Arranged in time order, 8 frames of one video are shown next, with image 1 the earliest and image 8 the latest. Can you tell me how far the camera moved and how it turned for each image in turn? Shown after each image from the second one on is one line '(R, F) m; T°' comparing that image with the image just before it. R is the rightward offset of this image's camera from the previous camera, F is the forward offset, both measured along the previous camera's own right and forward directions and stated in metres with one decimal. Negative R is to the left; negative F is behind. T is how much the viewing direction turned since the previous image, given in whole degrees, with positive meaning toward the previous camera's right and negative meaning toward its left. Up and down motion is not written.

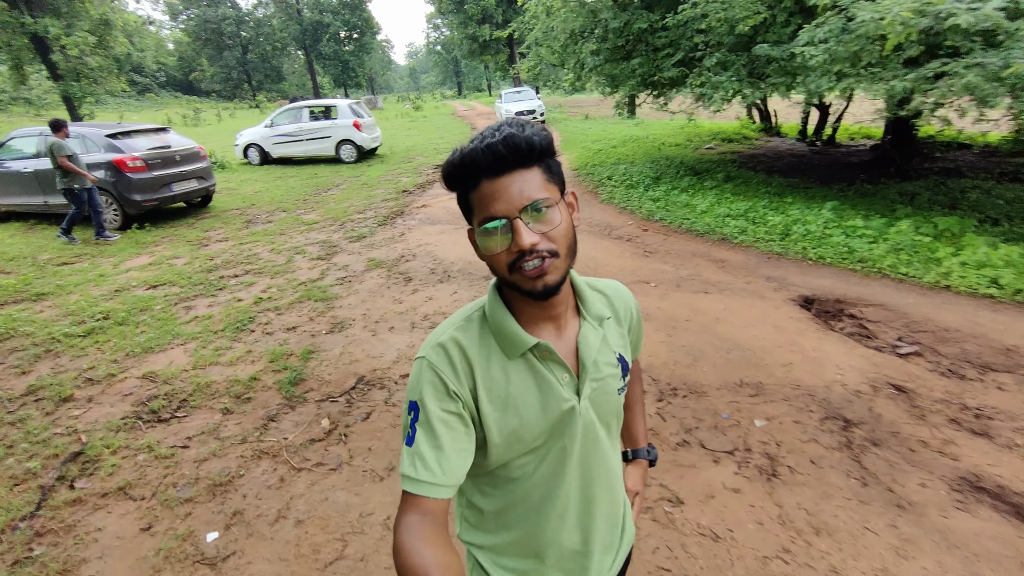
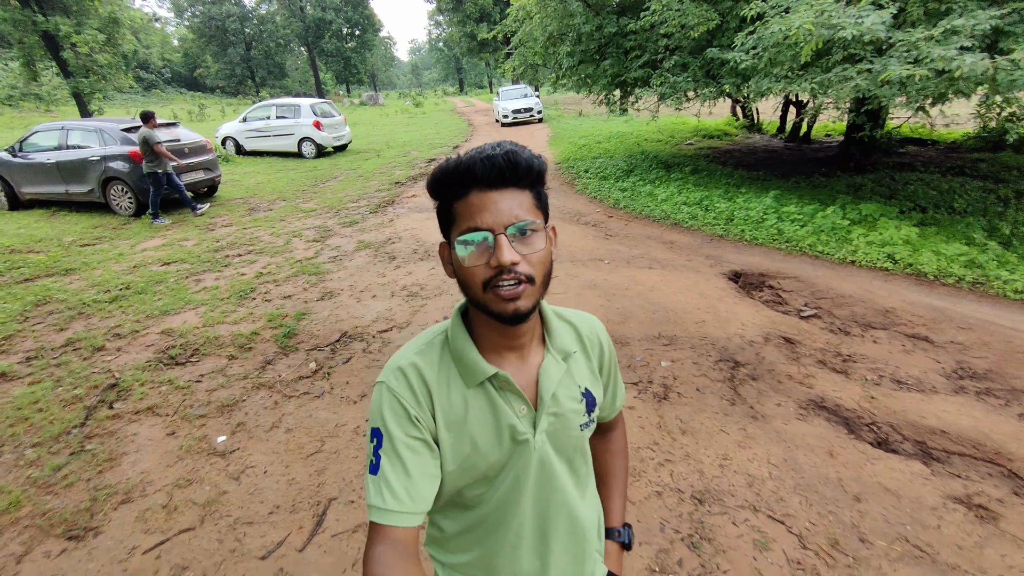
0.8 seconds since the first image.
(+0.4, -0.7) m; 0°
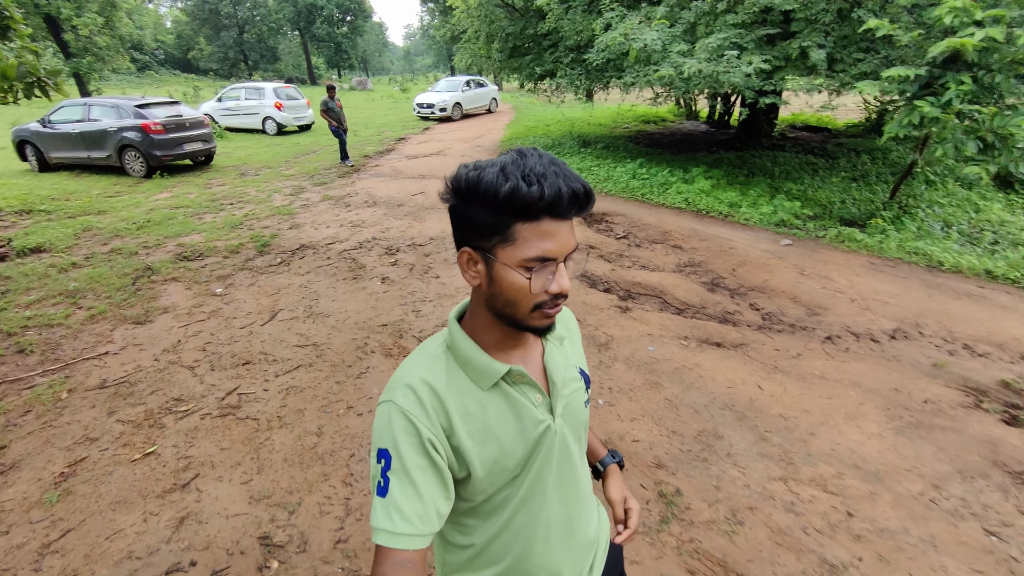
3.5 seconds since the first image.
(+1.3, -2.2) m; +1°
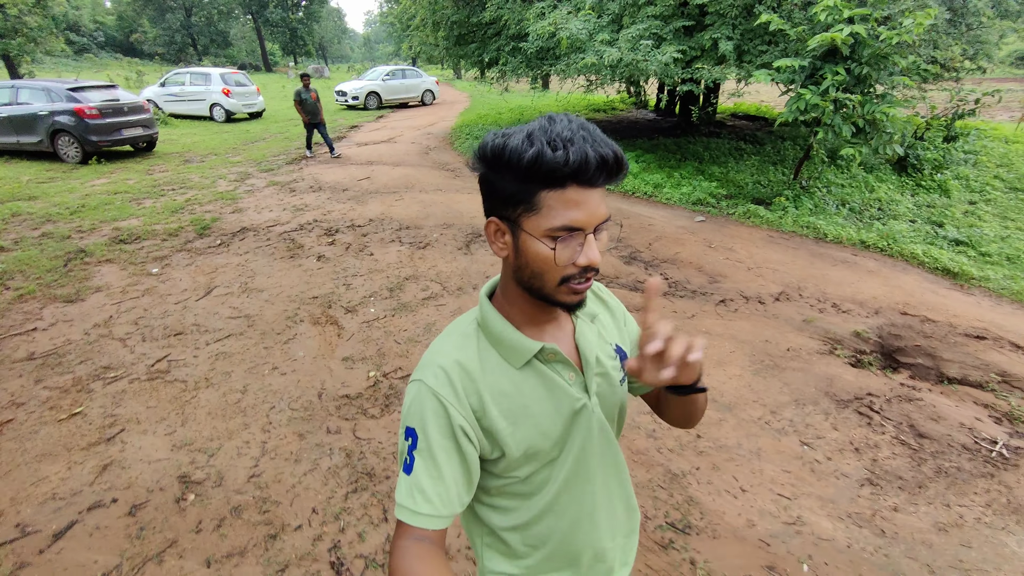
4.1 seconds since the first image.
(+0.5, -0.4) m; +4°
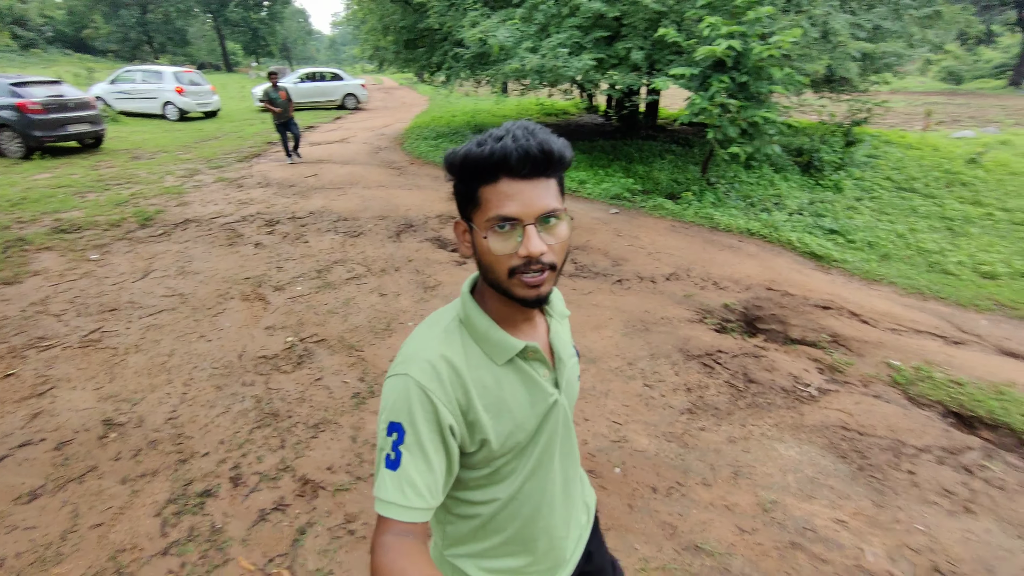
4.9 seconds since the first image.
(+0.6, -0.6) m; +3°
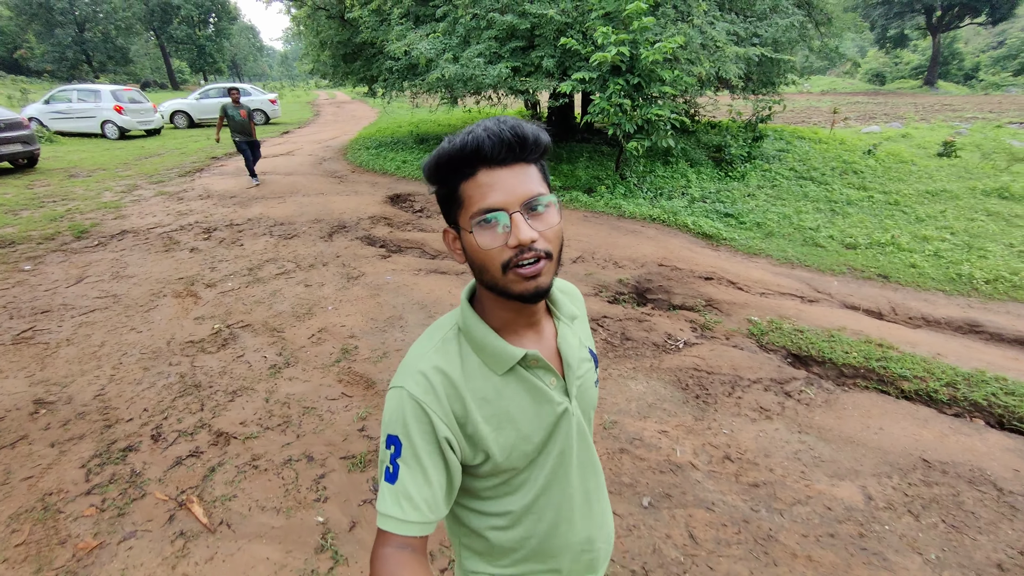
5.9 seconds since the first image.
(+0.6, -0.6) m; +4°
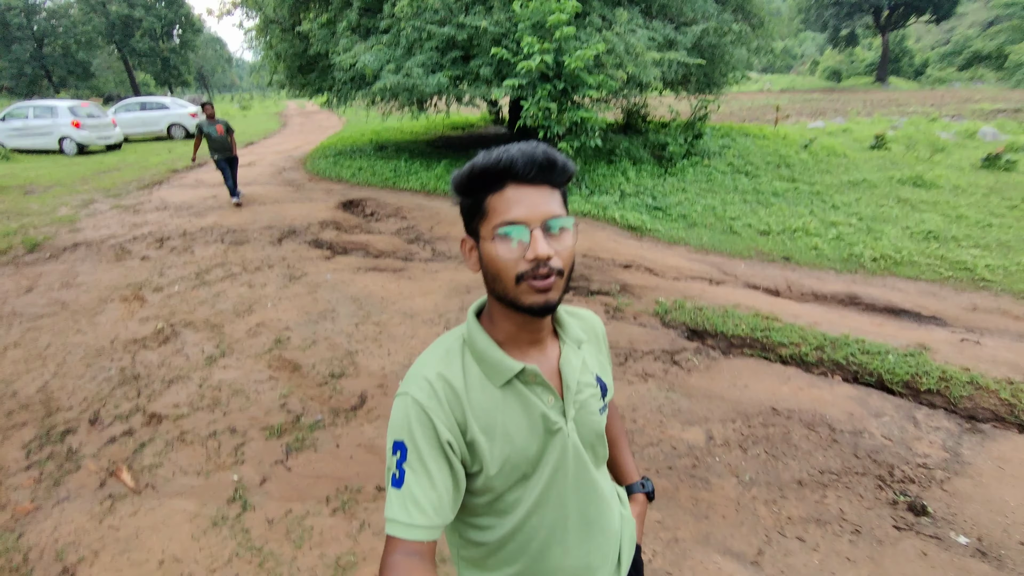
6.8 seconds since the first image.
(+0.6, -0.4) m; +2°
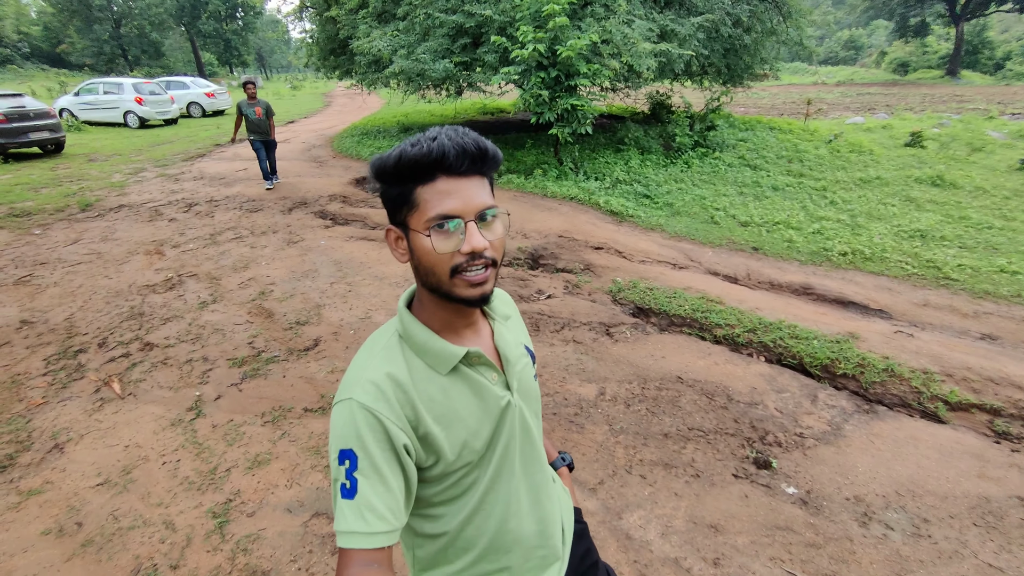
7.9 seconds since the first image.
(+0.9, -0.4) m; -5°
